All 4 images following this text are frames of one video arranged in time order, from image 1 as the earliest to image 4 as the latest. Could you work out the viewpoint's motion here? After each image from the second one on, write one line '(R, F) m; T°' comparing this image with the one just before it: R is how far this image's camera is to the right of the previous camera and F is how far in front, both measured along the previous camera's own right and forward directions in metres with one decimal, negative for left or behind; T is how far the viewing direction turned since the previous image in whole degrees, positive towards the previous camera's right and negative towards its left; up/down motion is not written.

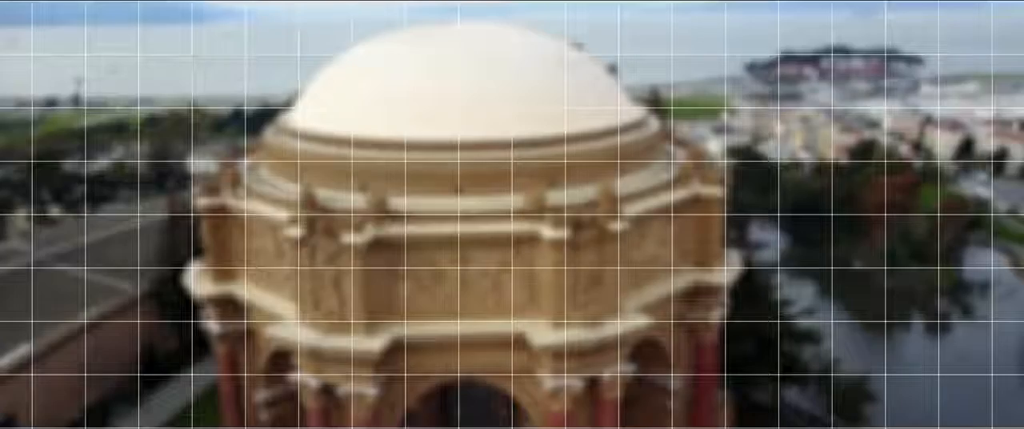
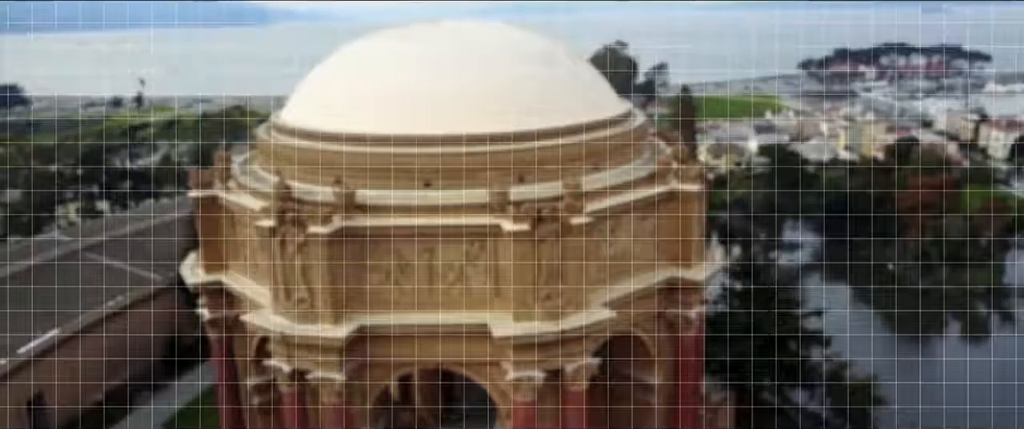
(+0.8, -0.1) m; -4°
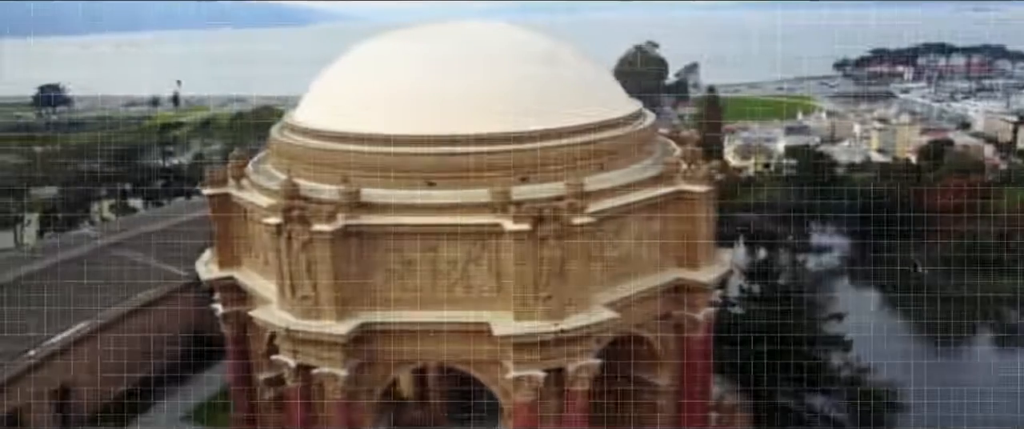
(+0.3, 0.0) m; -2°
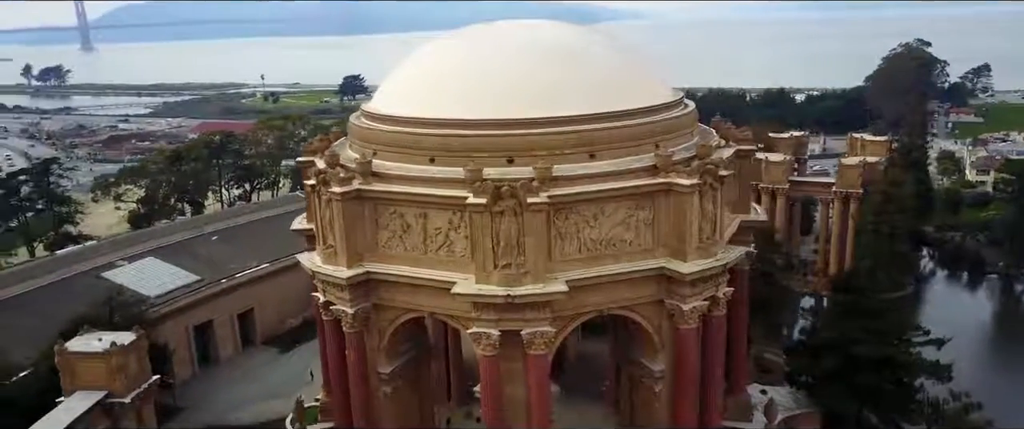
(+3.1, -0.4) m; -20°
